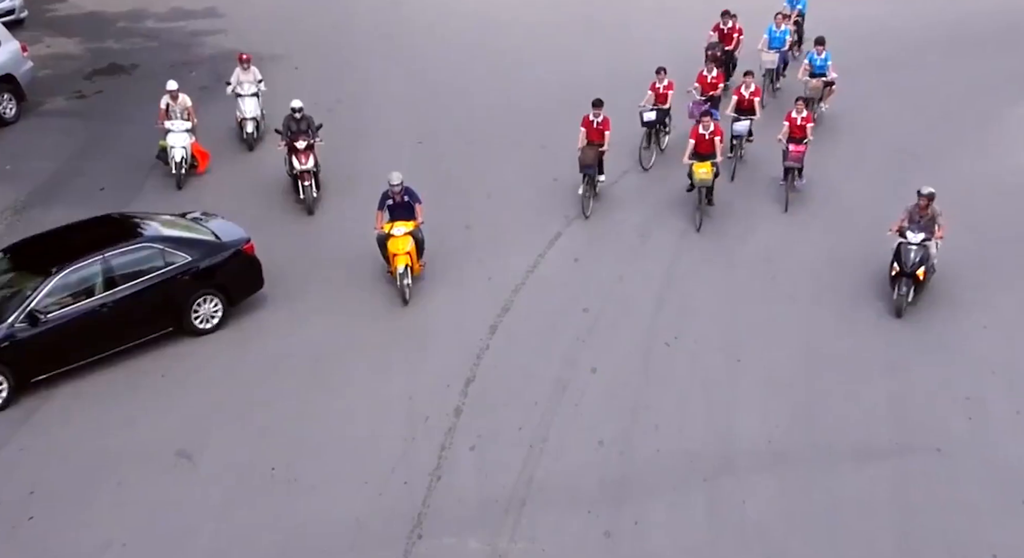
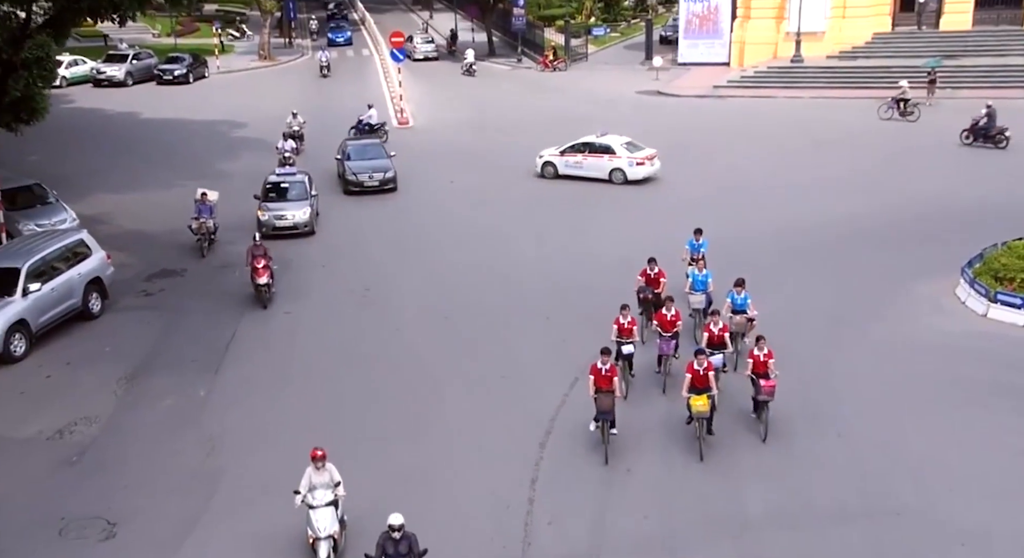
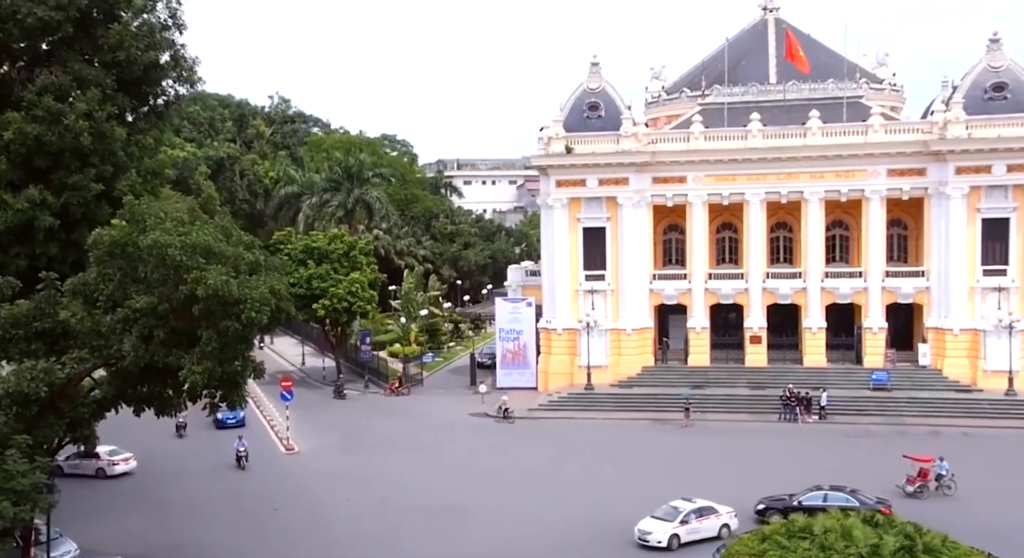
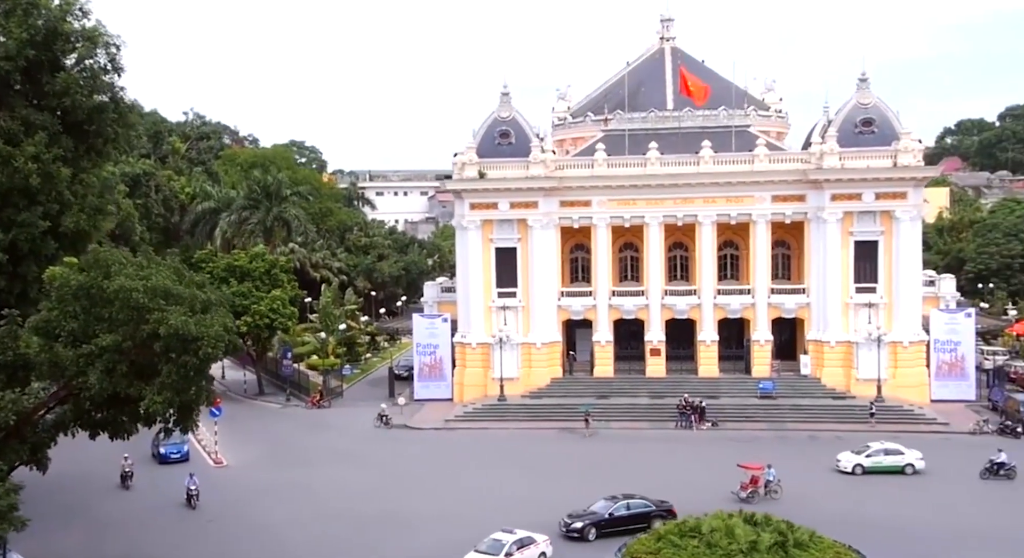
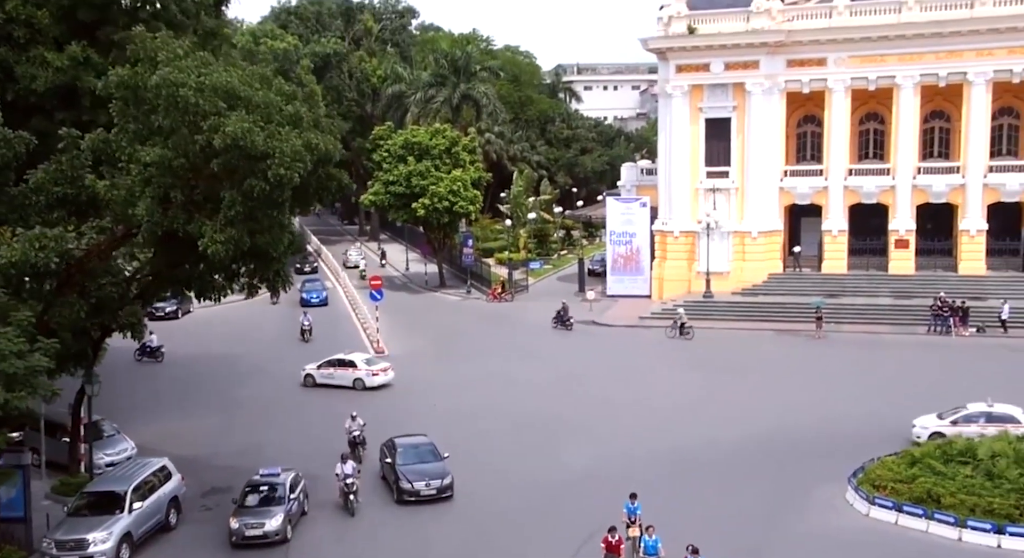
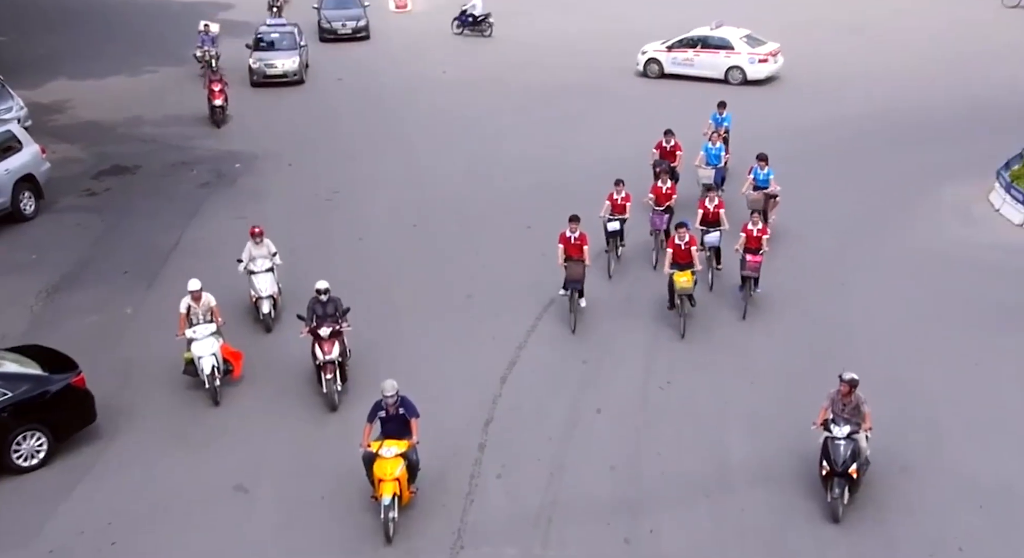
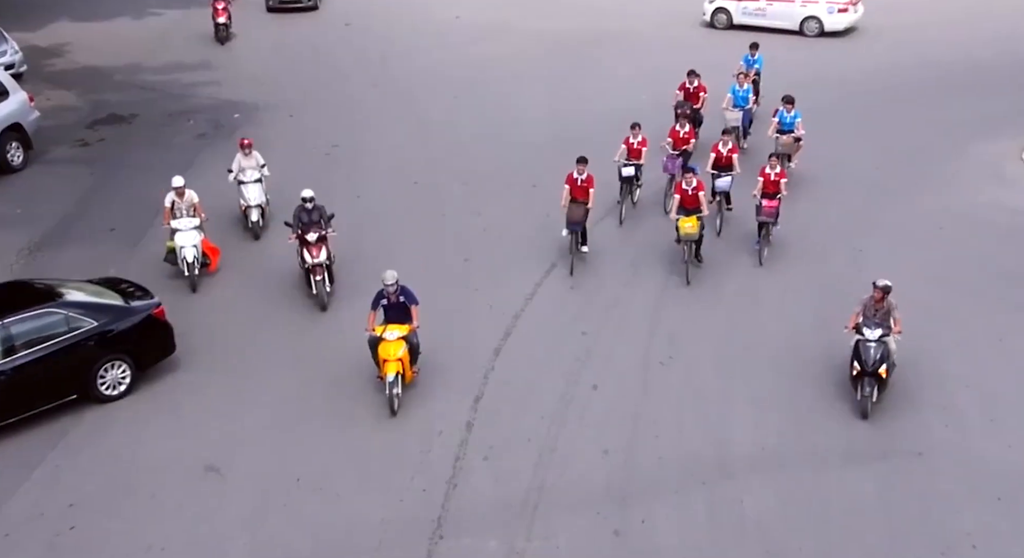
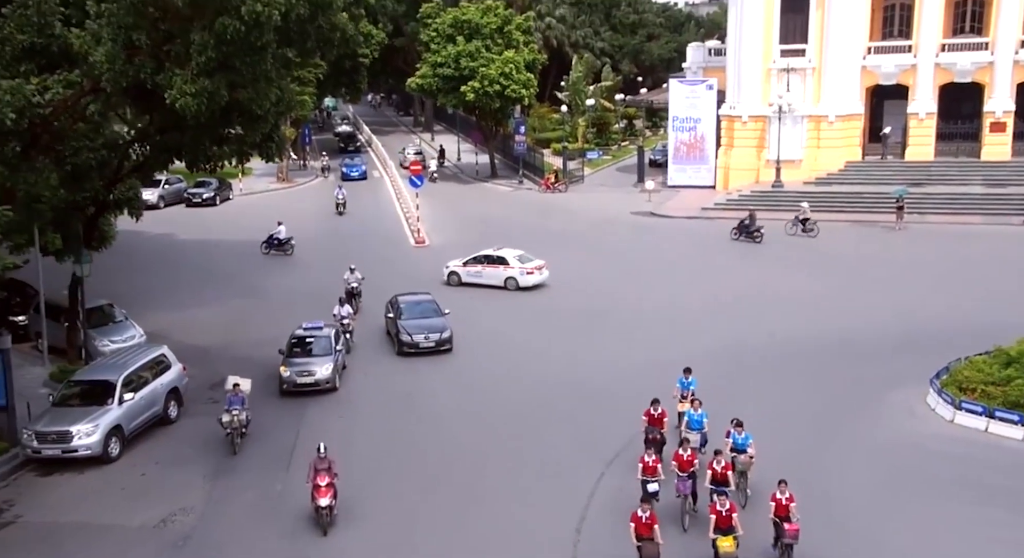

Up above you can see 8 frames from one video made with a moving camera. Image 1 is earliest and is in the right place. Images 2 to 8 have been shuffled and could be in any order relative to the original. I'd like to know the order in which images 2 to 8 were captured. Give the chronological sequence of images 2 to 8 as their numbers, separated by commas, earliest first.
7, 6, 2, 8, 5, 3, 4
